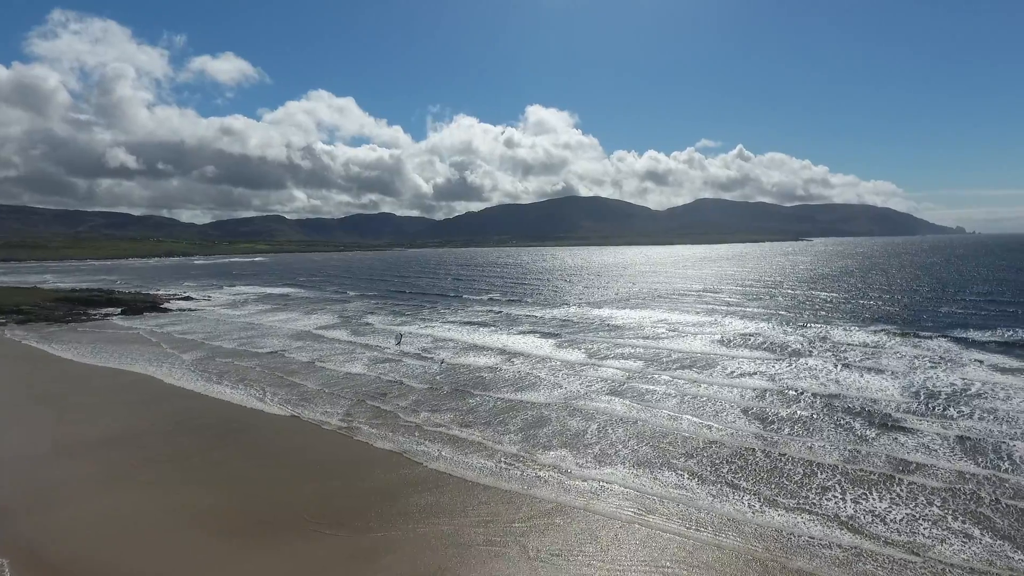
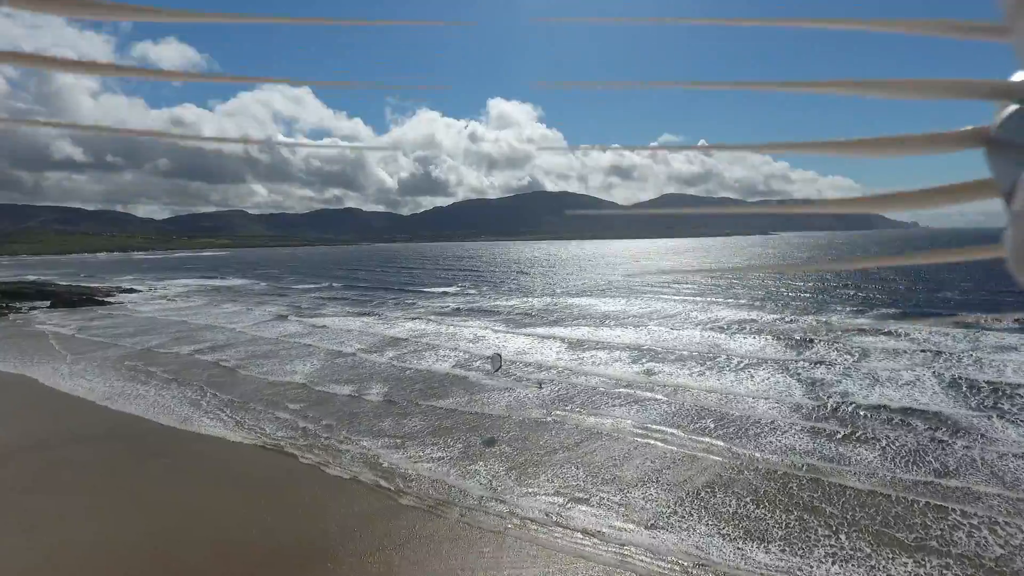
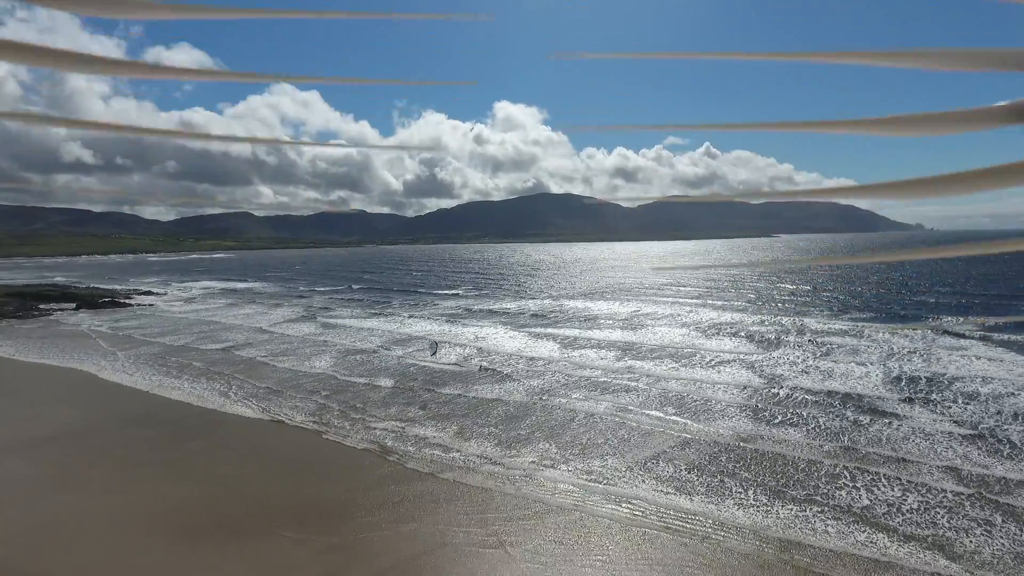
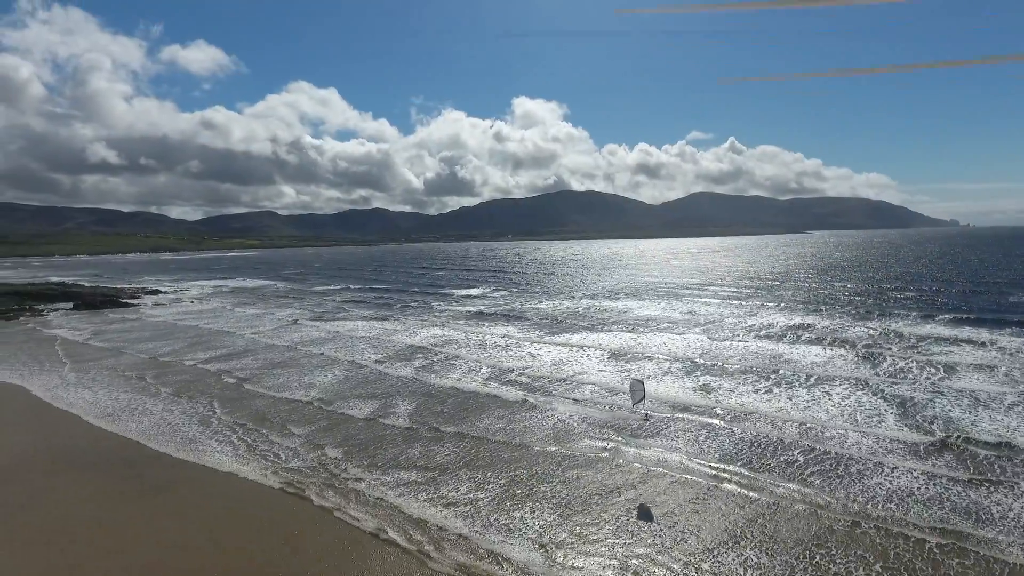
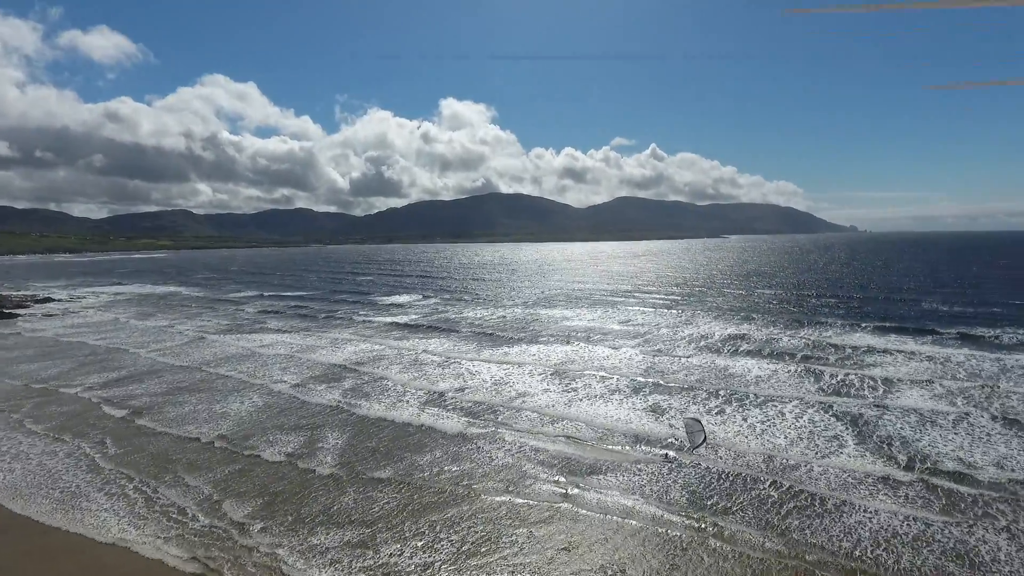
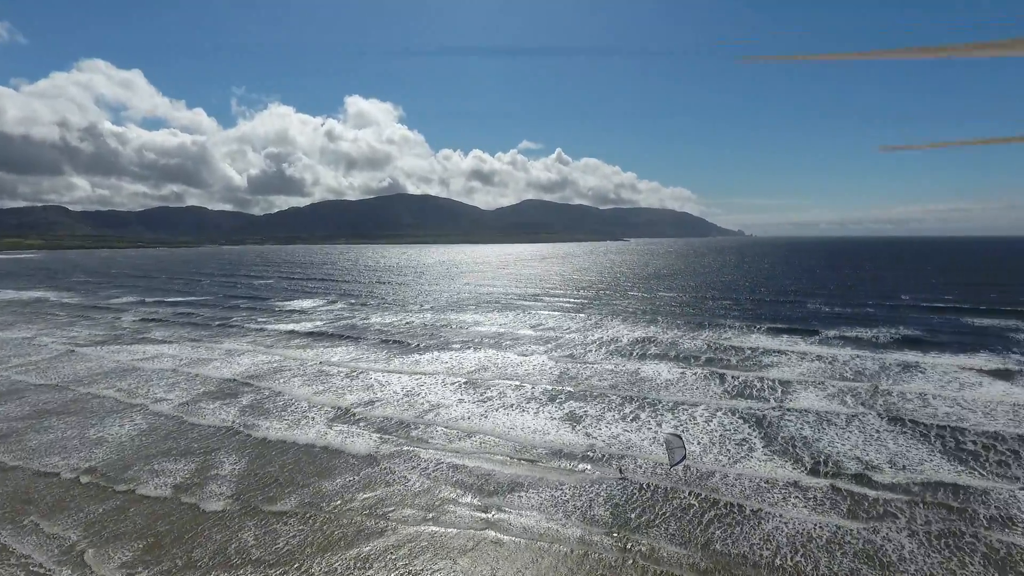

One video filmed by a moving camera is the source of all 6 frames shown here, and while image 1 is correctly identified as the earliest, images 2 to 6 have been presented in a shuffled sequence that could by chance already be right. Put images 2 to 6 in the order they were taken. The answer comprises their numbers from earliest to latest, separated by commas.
3, 2, 4, 5, 6
